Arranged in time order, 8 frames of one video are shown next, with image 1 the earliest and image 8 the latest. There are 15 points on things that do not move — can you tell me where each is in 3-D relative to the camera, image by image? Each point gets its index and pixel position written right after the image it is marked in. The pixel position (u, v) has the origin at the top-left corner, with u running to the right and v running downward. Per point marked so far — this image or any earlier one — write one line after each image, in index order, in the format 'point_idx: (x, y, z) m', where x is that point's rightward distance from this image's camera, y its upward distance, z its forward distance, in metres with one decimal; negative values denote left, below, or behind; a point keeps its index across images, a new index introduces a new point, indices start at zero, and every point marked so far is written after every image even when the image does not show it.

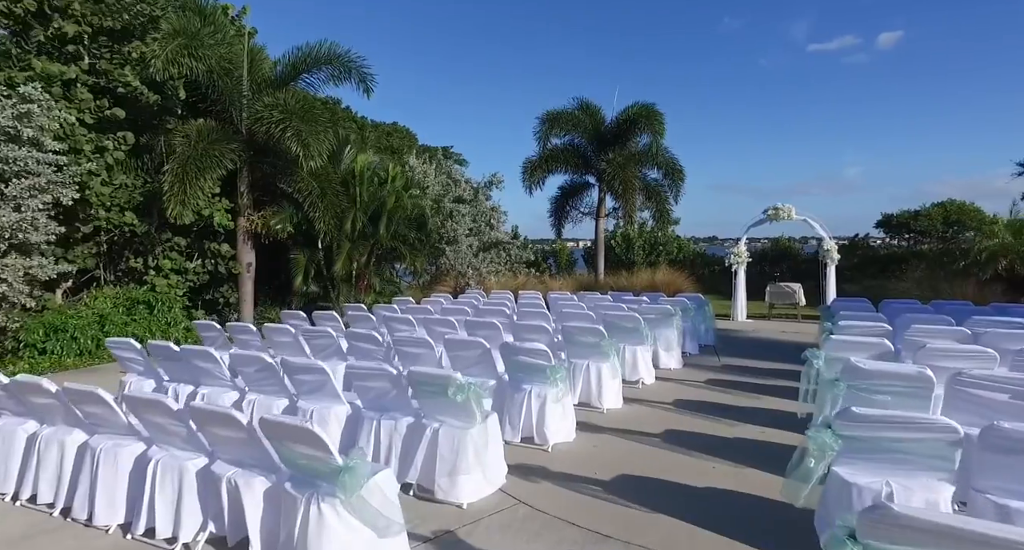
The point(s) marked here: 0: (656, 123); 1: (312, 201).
0: (+4.4, +4.7, +18.4) m
1: (-3.3, +1.2, +9.9) m
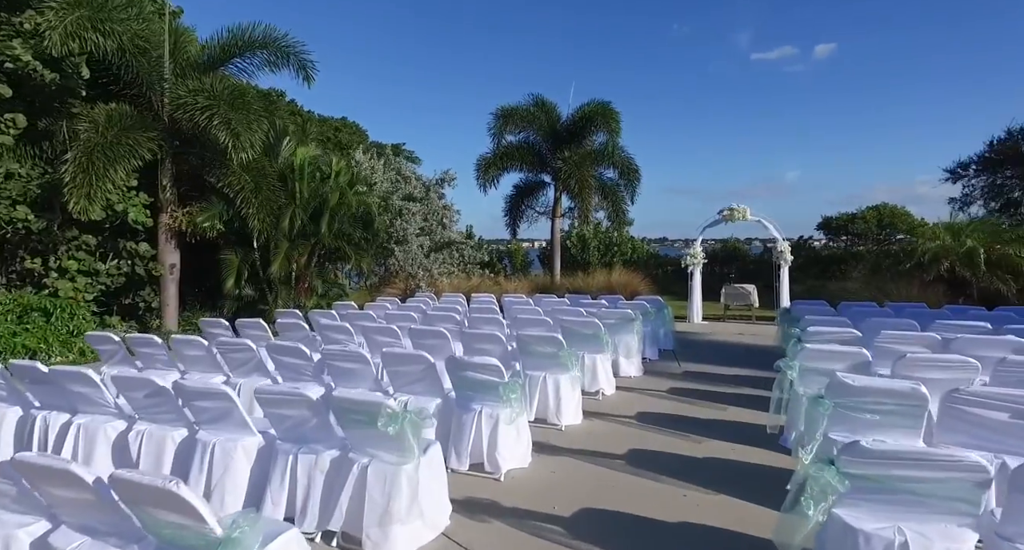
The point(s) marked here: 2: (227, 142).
0: (+3.0, +4.7, +18.2) m
1: (-4.0, +1.2, +9.1) m
2: (-4.0, +1.8, +8.3) m
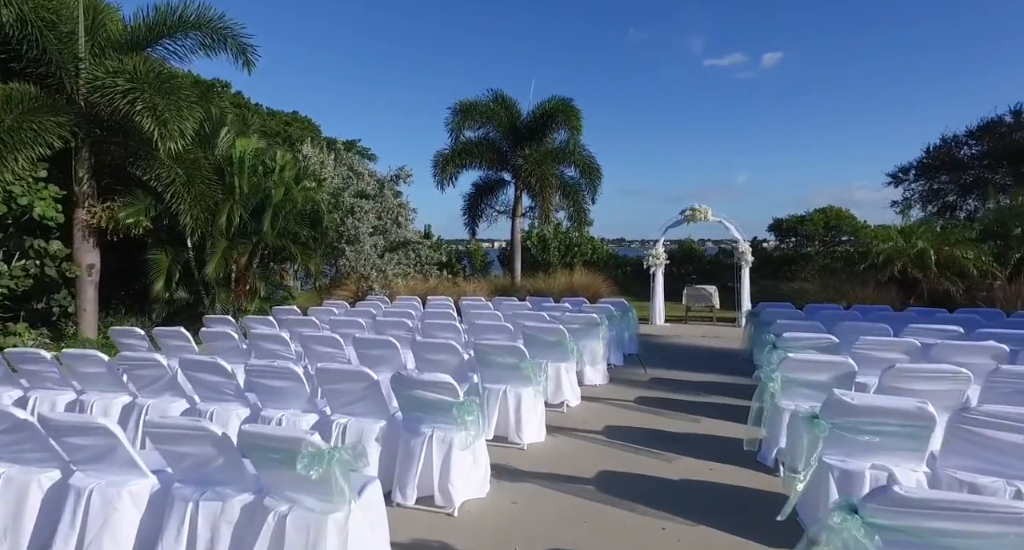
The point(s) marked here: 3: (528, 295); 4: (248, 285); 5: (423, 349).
0: (+1.8, +4.6, +17.8) m
1: (-4.6, +1.2, +8.2) m
2: (-4.5, +1.8, +7.5) m
3: (+0.5, -0.6, +17.1) m
4: (-4.4, -0.2, +10.1) m
5: (-0.8, -0.7, +5.5) m
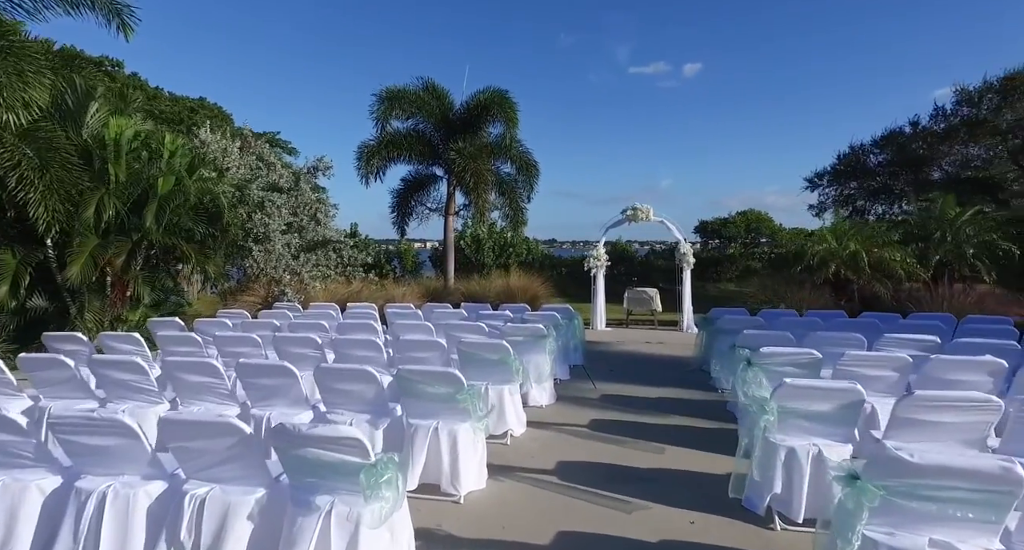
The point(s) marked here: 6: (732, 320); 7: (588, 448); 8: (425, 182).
0: (-0.1, +4.6, +16.8) m
1: (-5.4, +1.1, +6.6) m
2: (-5.2, +1.8, +5.9) m
3: (-1.3, -0.6, +16.0) m
4: (-5.4, -0.2, +8.5) m
5: (-1.3, -0.7, +4.3) m
6: (+2.7, -0.6, +7.5) m
7: (+0.7, -1.5, +5.4) m
8: (-2.5, +2.7, +17.3) m
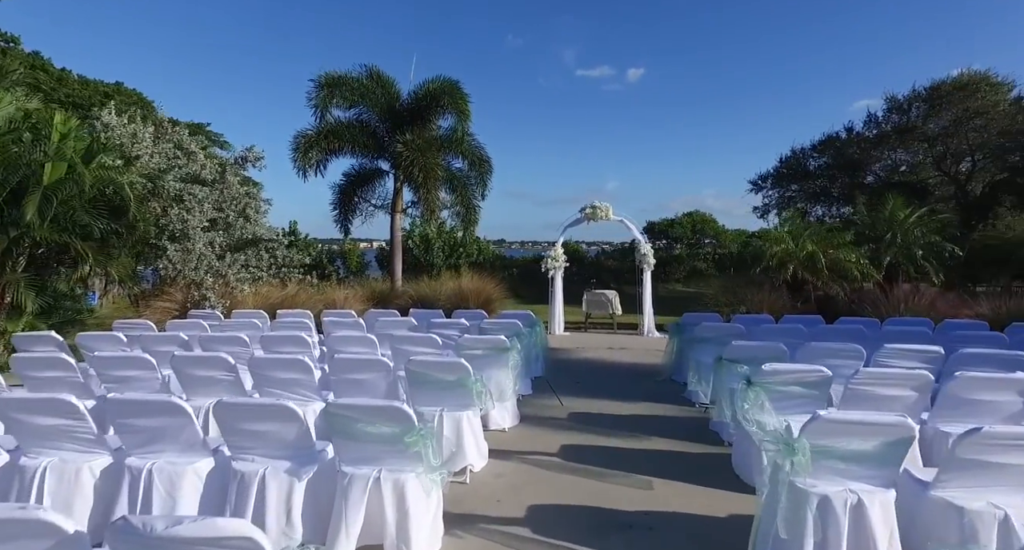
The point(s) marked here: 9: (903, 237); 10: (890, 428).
0: (-1.4, +4.5, +15.9) m
1: (-5.8, +1.1, +5.3) m
2: (-5.5, +1.7, +4.6) m
3: (-2.5, -0.7, +15.0) m
4: (-6.0, -0.3, +7.1) m
5: (-1.5, -0.8, +3.3) m
6: (+2.2, -0.6, +6.8) m
7: (+0.4, -1.6, +4.5) m
8: (-3.8, +2.6, +16.1) m
9: (+9.4, +0.9, +14.6) m
10: (+1.8, -0.7, +2.9) m
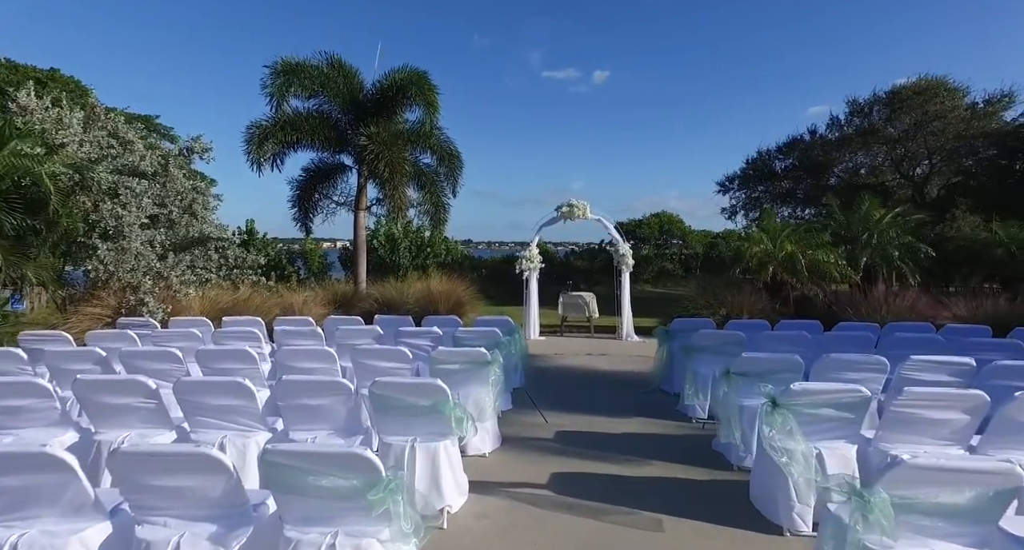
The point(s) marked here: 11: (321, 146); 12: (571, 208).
0: (-2.1, +4.5, +15.0) m
1: (-5.9, +1.0, +4.2) m
2: (-5.6, +1.7, +3.5) m
3: (-3.2, -0.7, +14.1) m
4: (-6.2, -0.3, +6.0) m
5: (-1.5, -0.8, +2.5) m
6: (+2.0, -0.6, +6.2) m
7: (+0.3, -1.6, +3.8) m
8: (-4.6, +2.6, +15.1) m
9: (+8.7, +0.9, +14.4) m
10: (+1.8, -0.8, +2.3) m
11: (-4.7, +3.1, +14.7) m
12: (+1.3, +1.5, +13.0) m
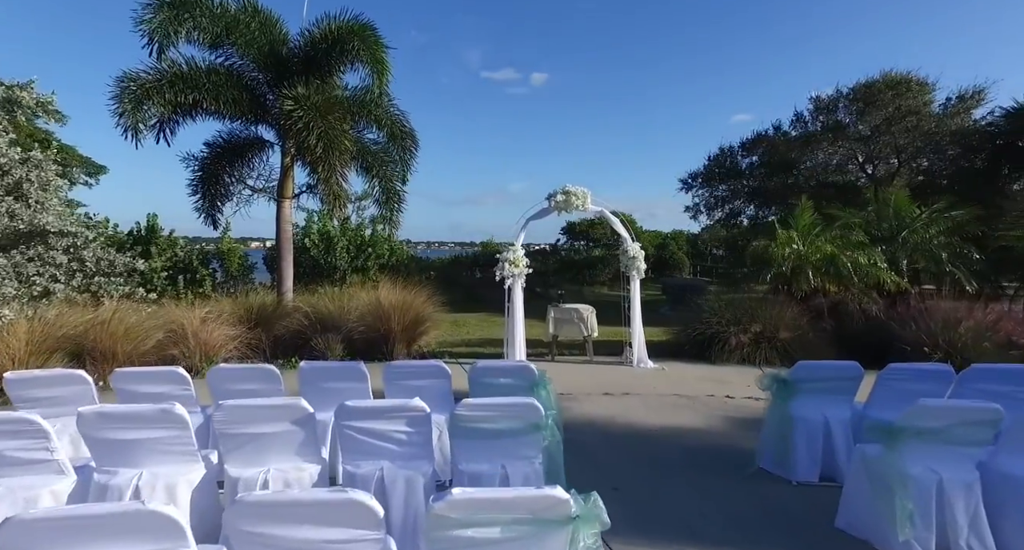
0: (-2.7, +4.4, +11.7) m
1: (-5.4, +0.9, +0.5) m
2: (-5.0, +1.6, -0.1) m
3: (-3.7, -0.9, +10.6) m
4: (-5.8, -0.4, +2.3) m
5: (-0.8, -0.9, -0.8) m
6: (+2.3, -0.8, +3.3) m
7: (+0.9, -1.7, +0.7) m
8: (-5.1, +2.4, +11.5) m
9: (+8.2, +0.8, +12.2) m
10: (+2.5, -0.9, -0.6) m
11: (-5.2, +3.0, +11.1) m
12: (+0.9, +1.3, +10.0) m
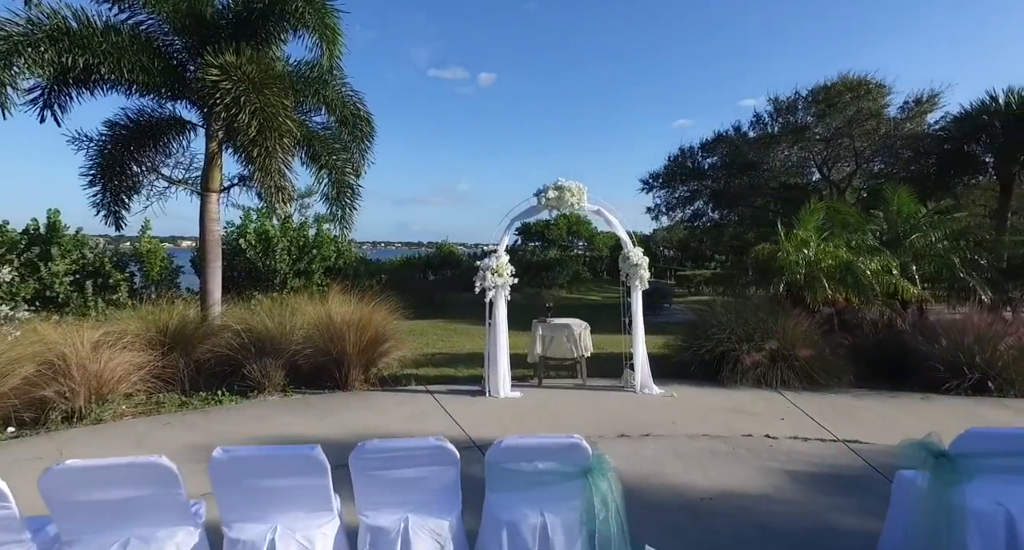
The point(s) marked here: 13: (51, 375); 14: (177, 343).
0: (-3.1, +4.2, +9.7) m
1: (-4.8, +0.8, -1.7) m
2: (-4.3, +1.4, -2.3) m
3: (-3.9, -1.0, +8.5) m
4: (-5.3, -0.6, +0.1) m
5: (-0.1, -1.1, -2.5) m
6: (+2.7, -0.9, +1.8) m
7: (+1.4, -1.8, -0.9) m
8: (-5.5, +2.3, +9.3) m
9: (+7.7, +0.7, +11.1) m
10: (+3.2, -1.0, -2.1) m
11: (-5.5, +2.8, +8.9) m
12: (+0.6, +1.2, +8.4) m
13: (-4.8, -1.1, +6.3) m
14: (-4.8, -1.0, +8.5) m
